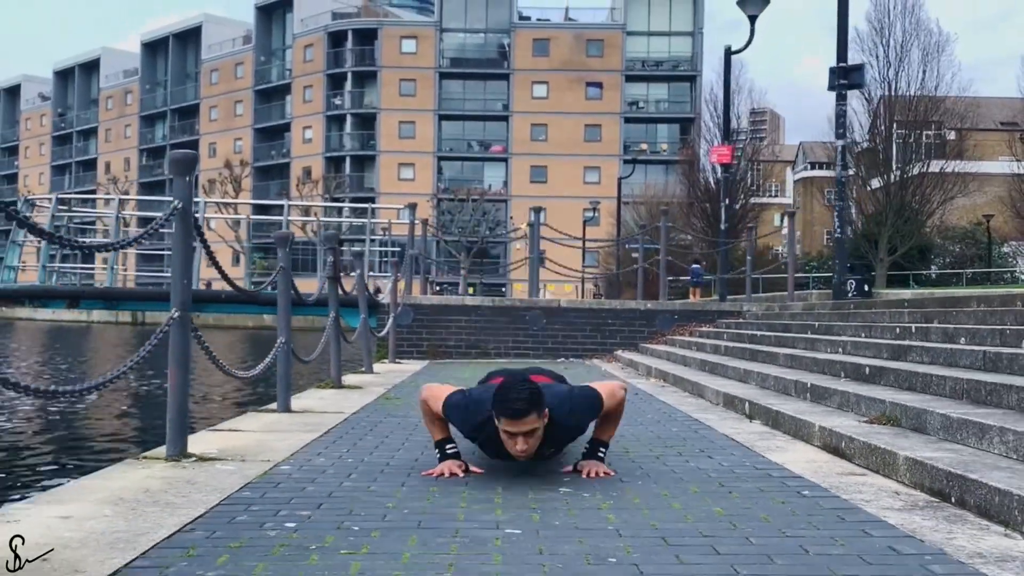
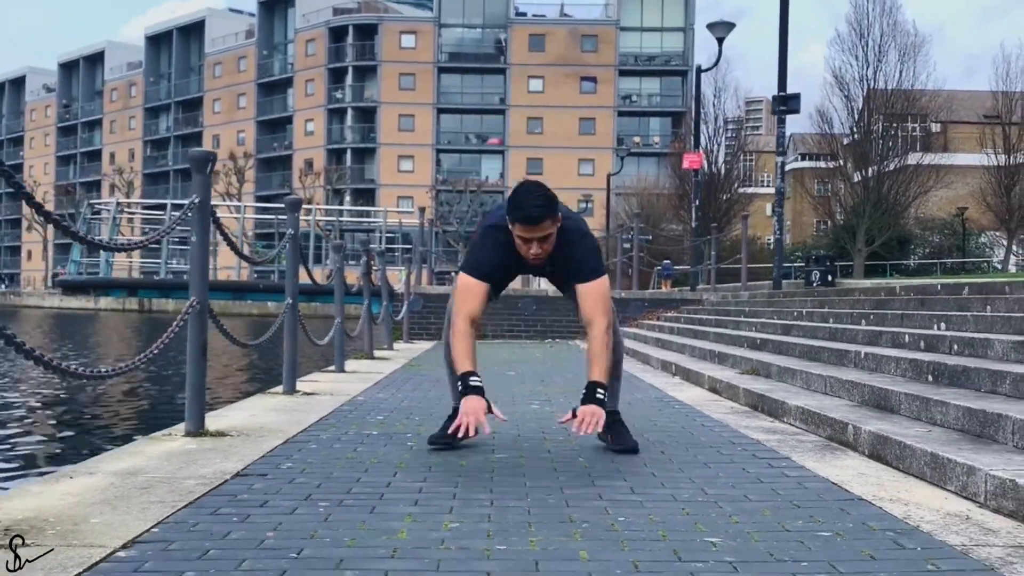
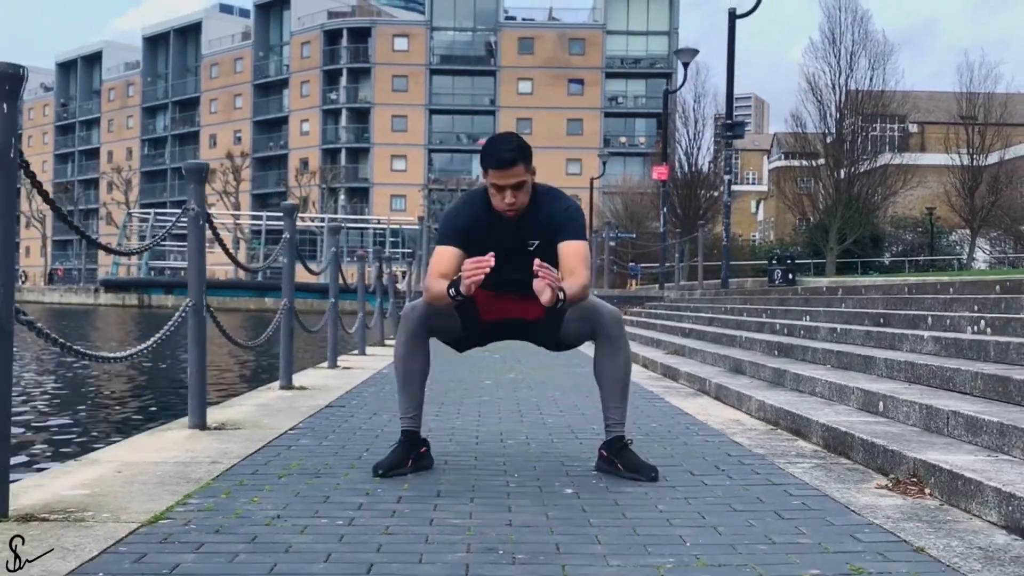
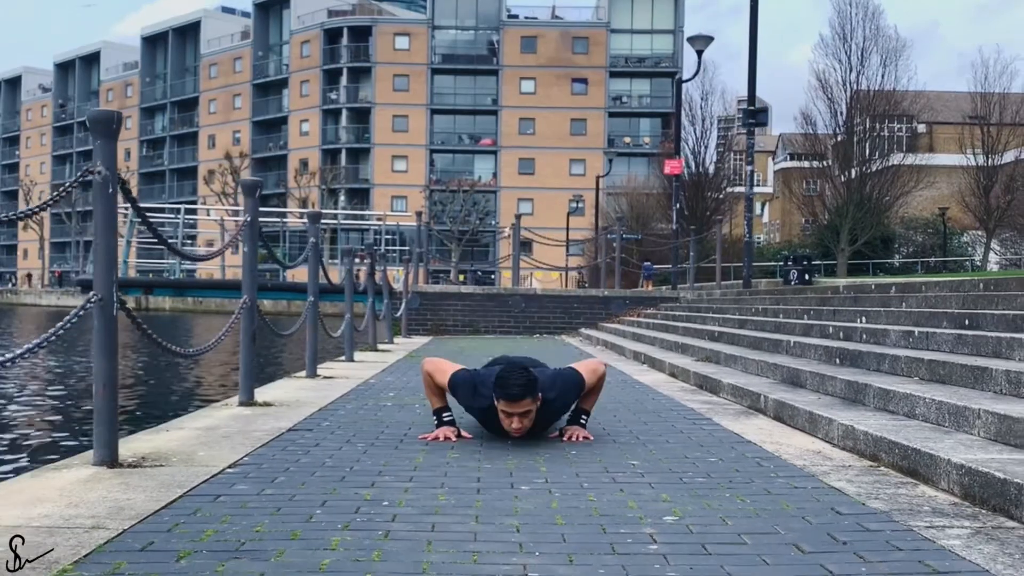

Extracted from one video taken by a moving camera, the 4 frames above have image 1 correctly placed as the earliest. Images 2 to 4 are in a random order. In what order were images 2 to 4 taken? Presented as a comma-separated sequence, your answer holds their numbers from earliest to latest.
2, 4, 3
